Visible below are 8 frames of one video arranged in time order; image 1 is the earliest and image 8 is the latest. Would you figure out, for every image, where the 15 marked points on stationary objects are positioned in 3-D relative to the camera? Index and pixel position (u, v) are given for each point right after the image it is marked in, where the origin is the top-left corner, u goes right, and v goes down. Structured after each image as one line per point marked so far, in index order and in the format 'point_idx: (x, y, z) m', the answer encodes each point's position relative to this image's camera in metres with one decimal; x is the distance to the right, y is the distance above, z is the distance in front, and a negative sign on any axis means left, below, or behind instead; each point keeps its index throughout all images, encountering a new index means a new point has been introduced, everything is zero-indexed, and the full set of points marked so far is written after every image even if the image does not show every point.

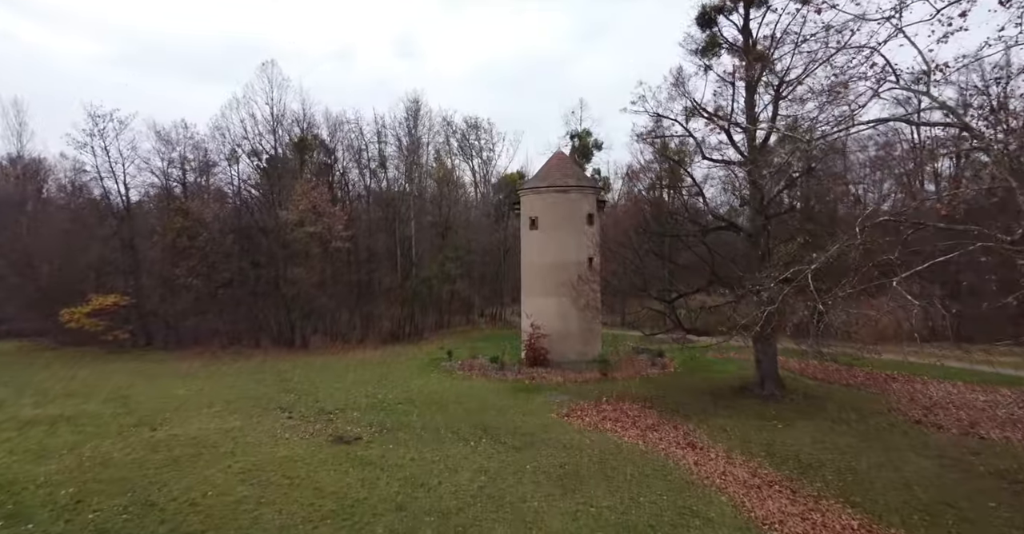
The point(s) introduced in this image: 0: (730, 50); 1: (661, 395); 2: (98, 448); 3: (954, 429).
0: (+6.6, +6.6, +18.5) m
1: (+4.1, -3.5, +16.7) m
2: (-7.8, -3.4, +11.4) m
3: (+9.2, -3.4, +12.6) m
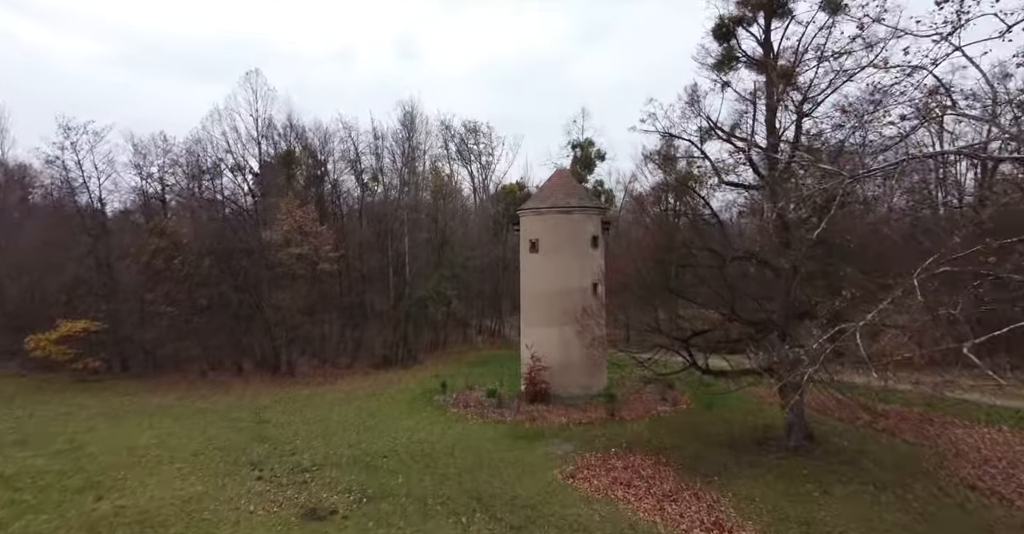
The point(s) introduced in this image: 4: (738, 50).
0: (+6.6, +5.7, +17.0) m
1: (+4.1, -4.4, +15.1) m
2: (-7.9, -4.3, +9.8) m
3: (+9.2, -4.3, +11.0) m
4: (+6.3, +6.1, +17.0) m
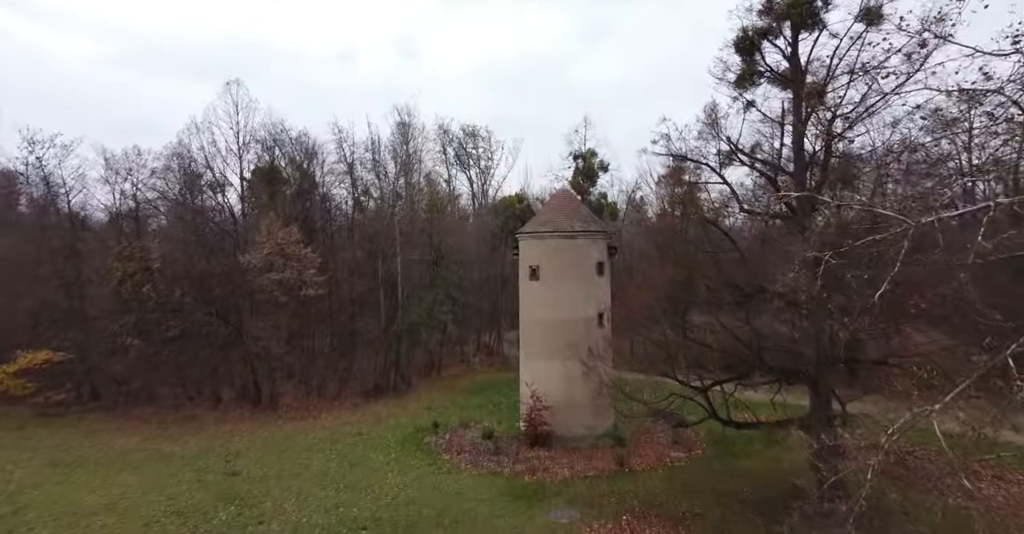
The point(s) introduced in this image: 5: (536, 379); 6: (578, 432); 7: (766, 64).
0: (+6.6, +4.8, +15.3) m
1: (+4.0, -5.4, +13.4) m
2: (-7.9, -5.1, +8.1) m
3: (+9.2, -5.2, +9.3) m
4: (+6.3, +5.1, +15.3) m
5: (+0.8, -3.6, +19.5) m
6: (+2.1, -5.2, +18.9) m
7: (+6.5, +5.1, +15.3) m
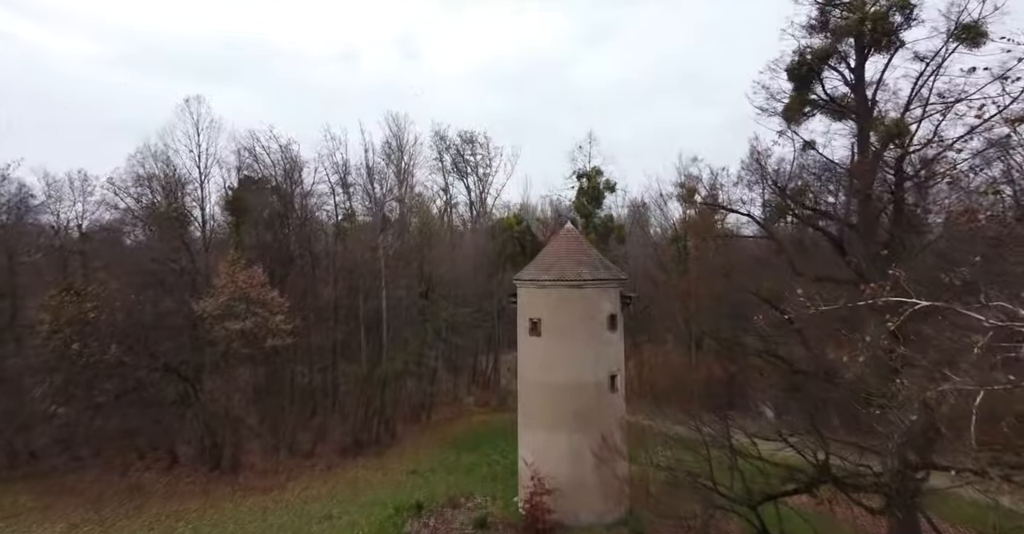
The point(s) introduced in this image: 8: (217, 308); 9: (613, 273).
0: (+6.6, +3.2, +12.5) m
1: (+3.9, -6.9, +10.5) m
2: (-8.0, -6.6, +5.1) m
3: (+9.1, -6.8, +6.4) m
4: (+6.3, +3.6, +12.4) m
5: (+0.7, -5.2, +16.6) m
6: (+2.0, -6.7, +16.0) m
7: (+6.4, +3.6, +12.4) m
8: (-9.1, -1.3, +18.5) m
9: (+3.0, -0.2, +17.5) m
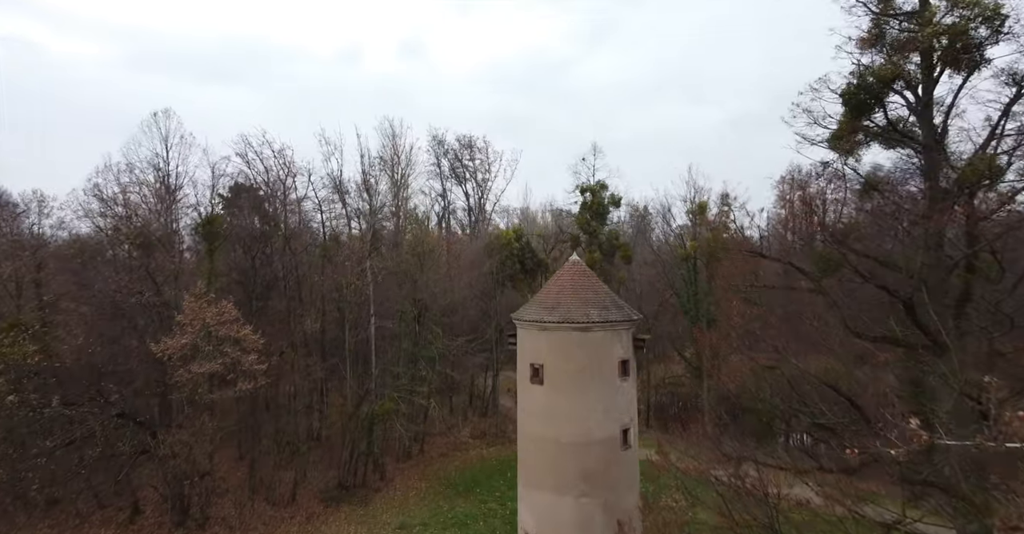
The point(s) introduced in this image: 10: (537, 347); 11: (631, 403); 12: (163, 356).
0: (+6.6, +2.2, +10.5) m
1: (+3.9, -7.9, +8.5) m
2: (-8.0, -7.6, +3.2) m
3: (+9.1, -7.8, +4.5) m
4: (+6.3, +2.6, +10.5) m
5: (+0.7, -6.2, +14.6) m
6: (+1.9, -7.7, +14.0) m
7: (+6.4, +2.6, +10.5) m
8: (-9.1, -2.2, +16.5) m
9: (+2.9, -1.2, +15.6) m
10: (+0.6, -2.1, +15.5) m
11: (+3.1, -3.5, +15.5) m
12: (-9.6, -2.4, +16.7) m
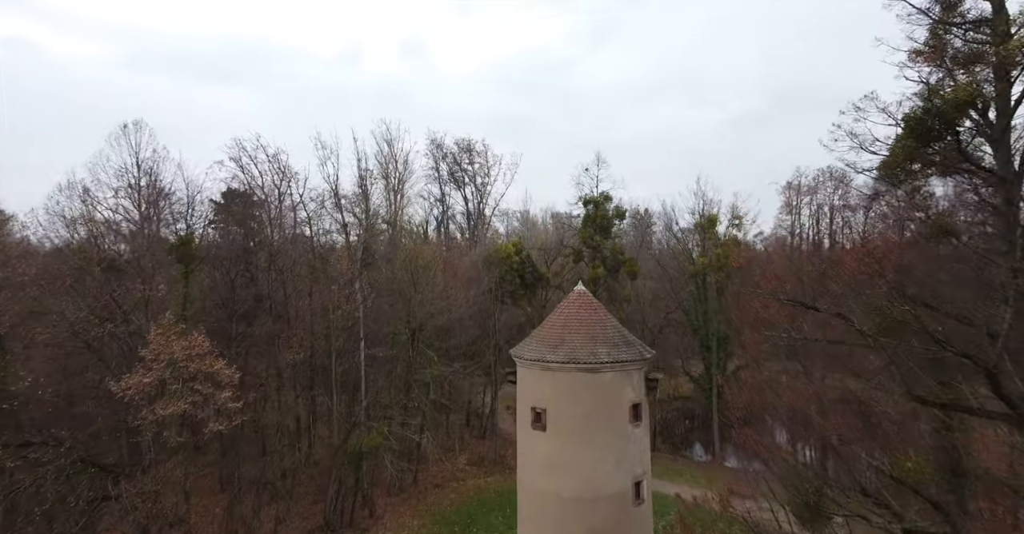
0: (+6.5, +1.4, +9.0) m
1: (+3.9, -8.7, +7.0) m
2: (-8.0, -8.3, +1.6) m
3: (+9.0, -8.5, +2.9) m
4: (+6.3, +1.8, +9.0) m
5: (+0.6, -6.9, +13.1) m
6: (+1.9, -8.5, +12.5) m
7: (+6.4, +1.8, +8.9) m
8: (-9.1, -3.0, +15.0) m
9: (+2.9, -2.0, +14.0) m
10: (+0.6, -2.8, +14.0) m
11: (+3.0, -4.3, +13.9) m
12: (-9.6, -3.2, +15.1) m
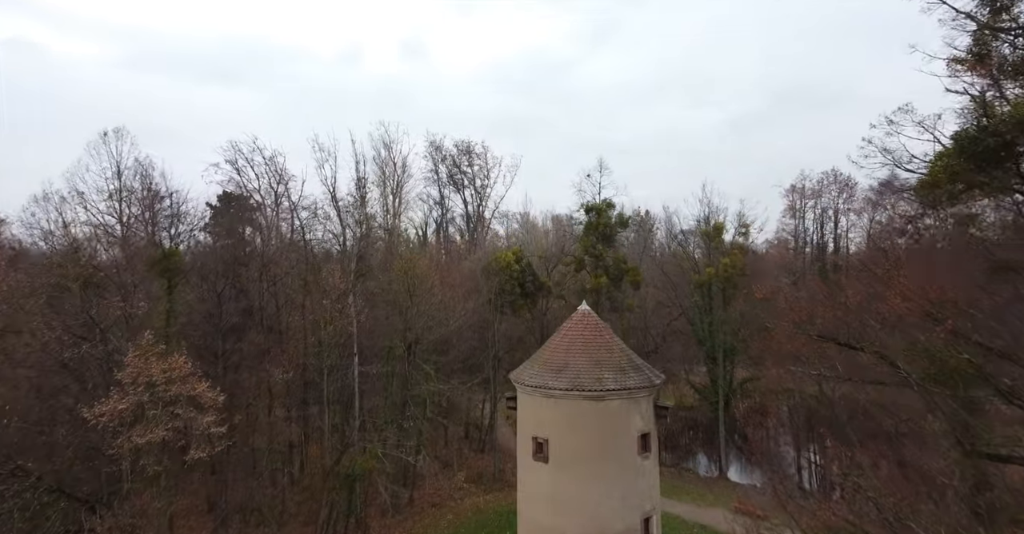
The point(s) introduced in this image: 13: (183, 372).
0: (+6.5, +1.0, +8.1) m
1: (+3.9, -9.1, +6.1) m
2: (-8.0, -8.7, +0.7) m
3: (+9.0, -9.0, +2.0) m
4: (+6.3, +1.4, +8.1) m
5: (+0.6, -7.4, +12.2) m
6: (+1.9, -8.9, +11.6) m
7: (+6.4, +1.4, +8.0) m
8: (-9.1, -3.4, +14.1) m
9: (+2.9, -2.4, +13.1) m
10: (+0.6, -3.2, +13.1) m
11: (+3.0, -4.7, +13.0) m
12: (-9.6, -3.6, +14.2) m
13: (-8.1, -2.6, +14.8) m
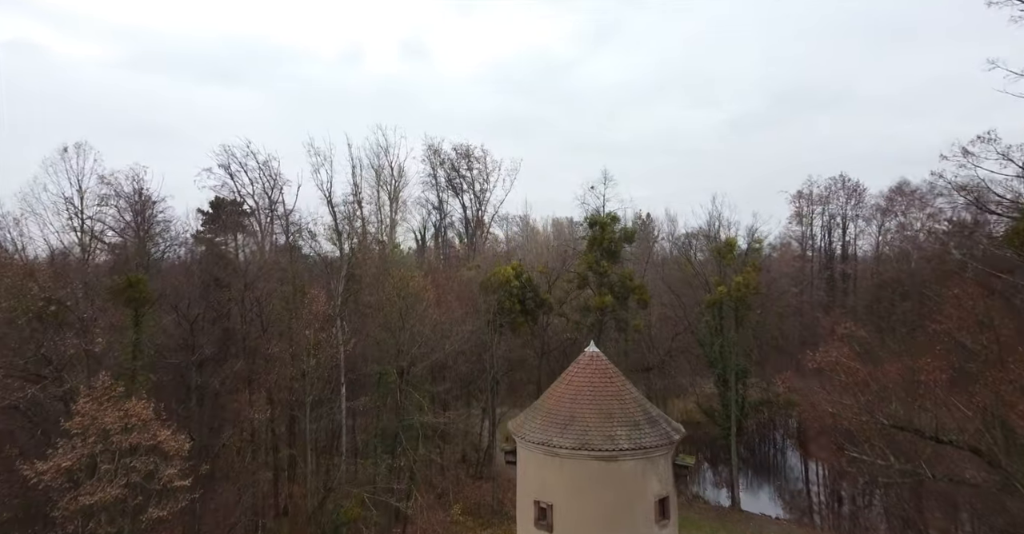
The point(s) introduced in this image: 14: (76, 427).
0: (+6.5, +0.2, +6.5) m
1: (+3.9, -9.9, +4.5) m
2: (-8.0, -9.5, -0.9) m
3: (+9.0, -9.7, +0.4) m
4: (+6.2, +0.6, +6.5) m
5: (+0.6, -8.1, +10.6) m
6: (+1.9, -9.7, +10.0) m
7: (+6.4, +0.6, +6.5) m
8: (-9.1, -4.2, +12.5) m
9: (+2.9, -3.2, +11.6) m
10: (+0.6, -4.0, +11.5) m
11: (+3.0, -5.5, +11.4) m
12: (-9.6, -4.4, +12.6) m
13: (-8.1, -3.4, +13.2) m
14: (-9.1, -3.3, +12.7) m
